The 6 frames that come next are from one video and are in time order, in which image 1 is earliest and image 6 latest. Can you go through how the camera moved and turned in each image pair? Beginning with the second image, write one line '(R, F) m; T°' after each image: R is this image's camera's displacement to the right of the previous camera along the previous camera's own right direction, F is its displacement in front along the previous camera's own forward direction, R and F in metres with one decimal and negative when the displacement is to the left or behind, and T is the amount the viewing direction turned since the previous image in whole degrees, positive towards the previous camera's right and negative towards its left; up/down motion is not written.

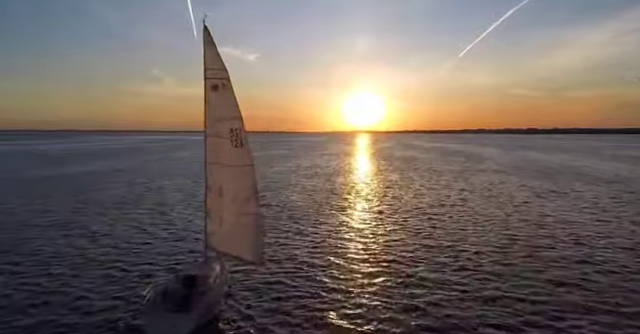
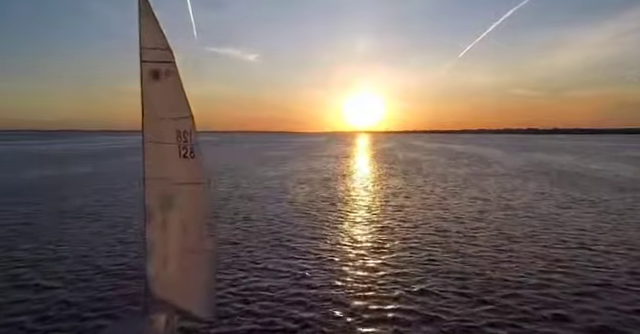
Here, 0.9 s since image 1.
(+0.4, +3.0) m; 0°
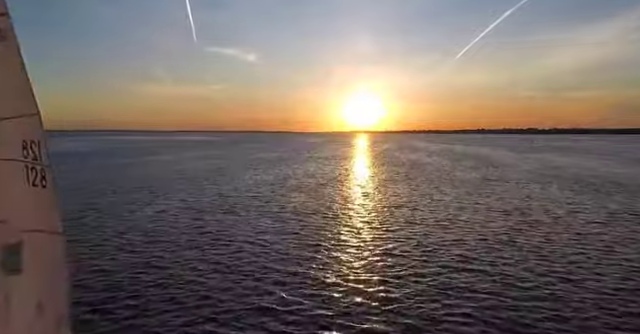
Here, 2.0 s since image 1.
(+0.3, +3.4) m; 0°
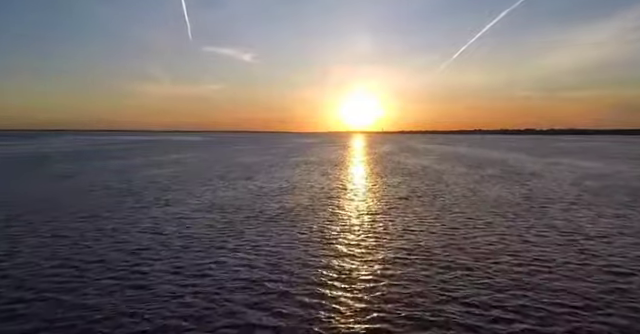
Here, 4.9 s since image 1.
(+0.7, +9.2) m; +1°
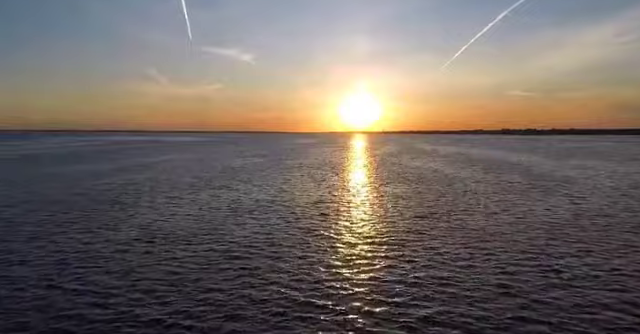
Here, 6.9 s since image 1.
(+0.3, +6.2) m; 0°
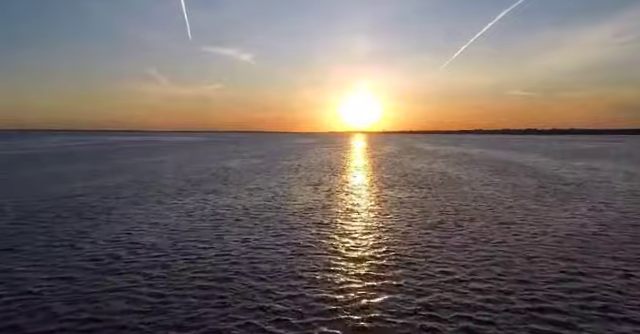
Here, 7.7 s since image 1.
(+0.2, +2.3) m; 0°
